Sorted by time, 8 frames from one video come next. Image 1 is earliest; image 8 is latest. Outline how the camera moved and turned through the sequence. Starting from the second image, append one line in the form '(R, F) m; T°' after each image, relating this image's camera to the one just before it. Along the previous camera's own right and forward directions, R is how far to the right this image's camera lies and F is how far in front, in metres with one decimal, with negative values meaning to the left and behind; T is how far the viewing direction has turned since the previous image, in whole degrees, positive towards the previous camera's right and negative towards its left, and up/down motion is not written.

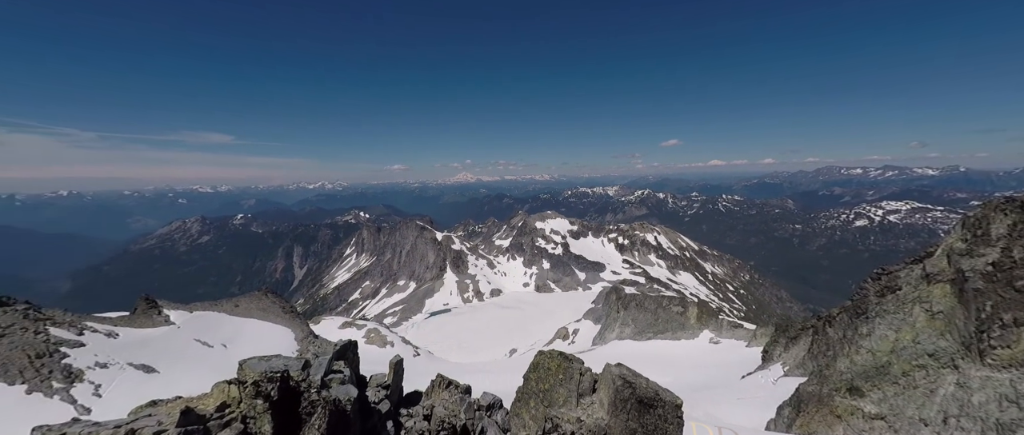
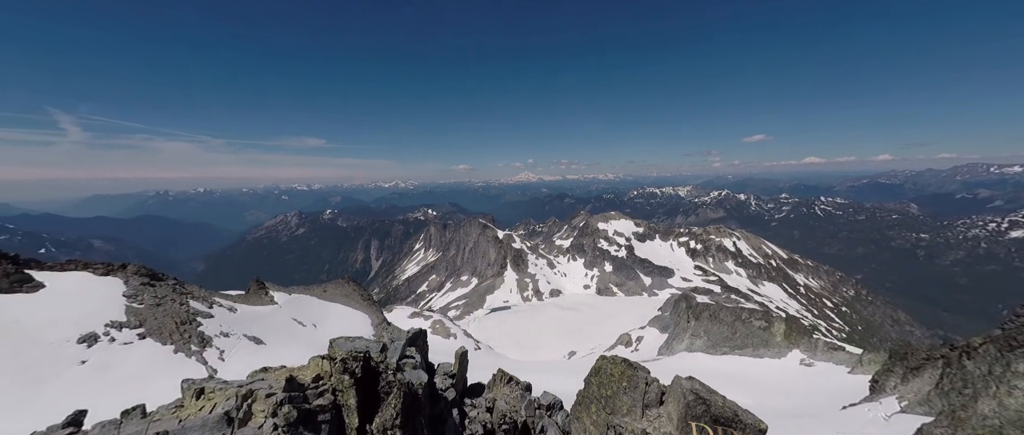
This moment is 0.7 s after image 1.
(-0.1, -1.0) m; -10°
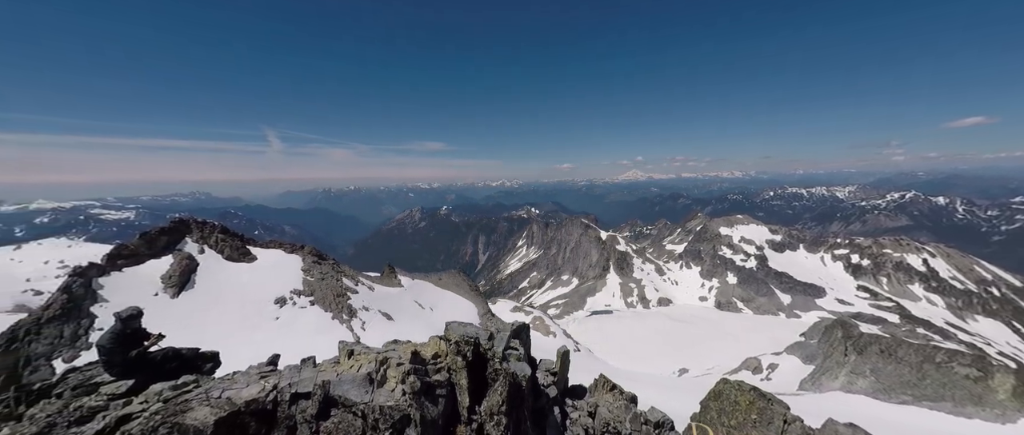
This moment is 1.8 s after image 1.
(-0.1, -0.9) m; -16°
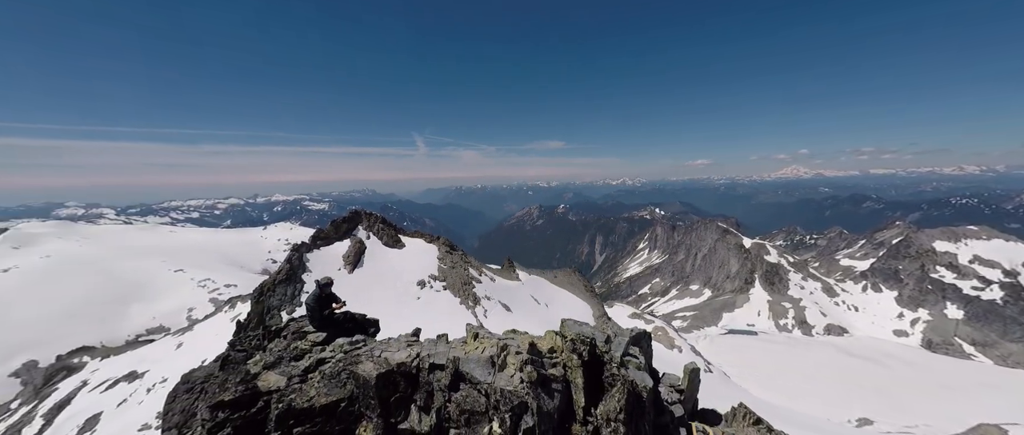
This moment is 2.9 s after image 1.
(-0.1, -0.8) m; -17°
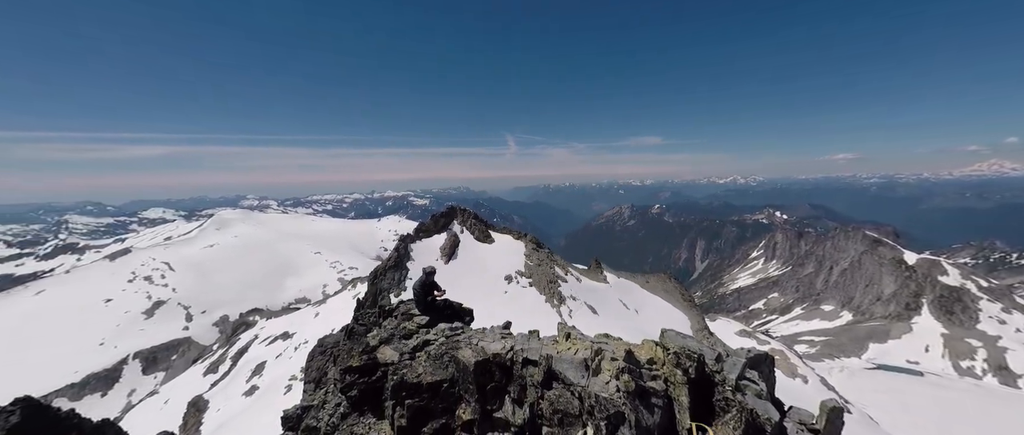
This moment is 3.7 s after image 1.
(-0.2, +0.3) m; -13°
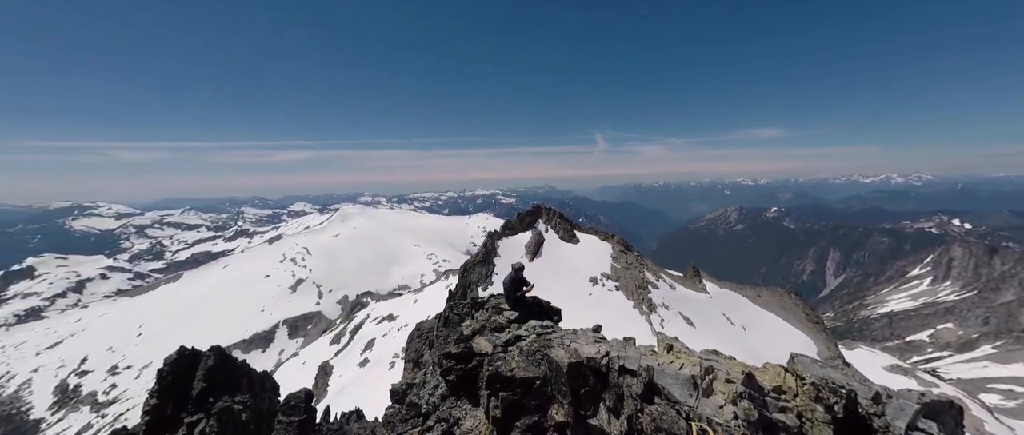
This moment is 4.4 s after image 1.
(-0.2, +0.6) m; -13°
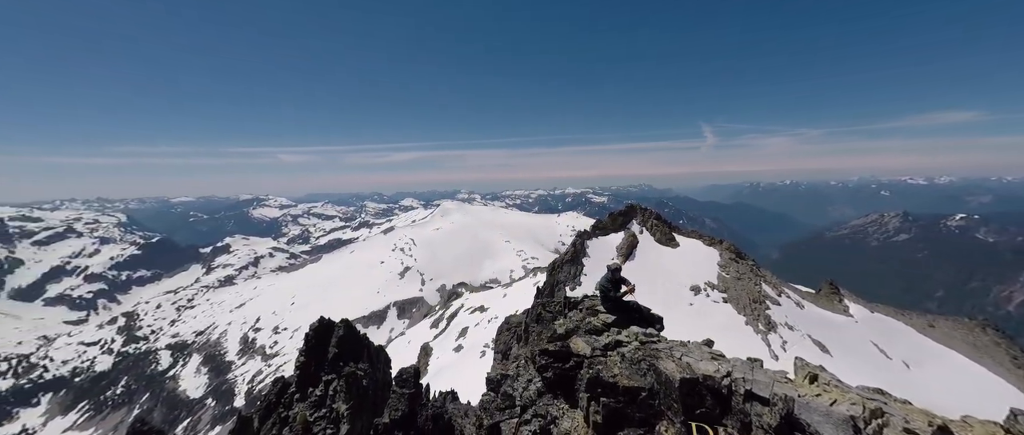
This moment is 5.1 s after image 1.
(-0.3, +1.0) m; -13°
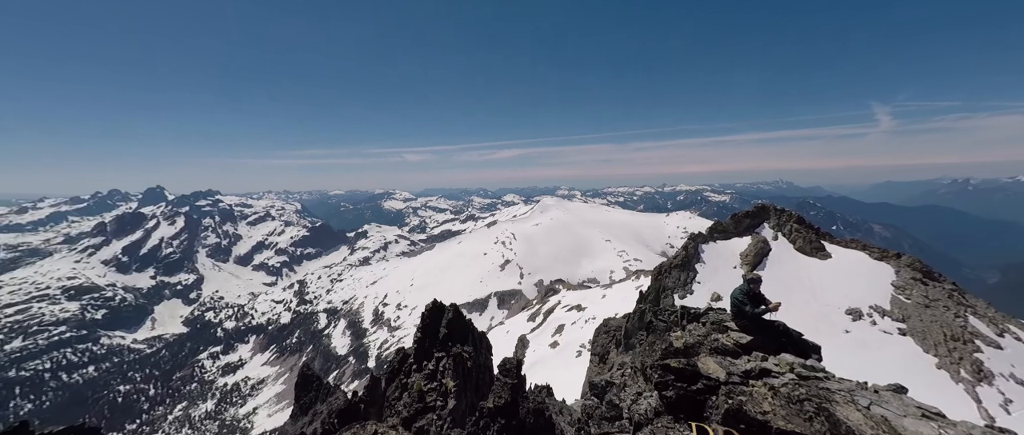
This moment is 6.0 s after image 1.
(-0.4, +2.3) m; -15°
